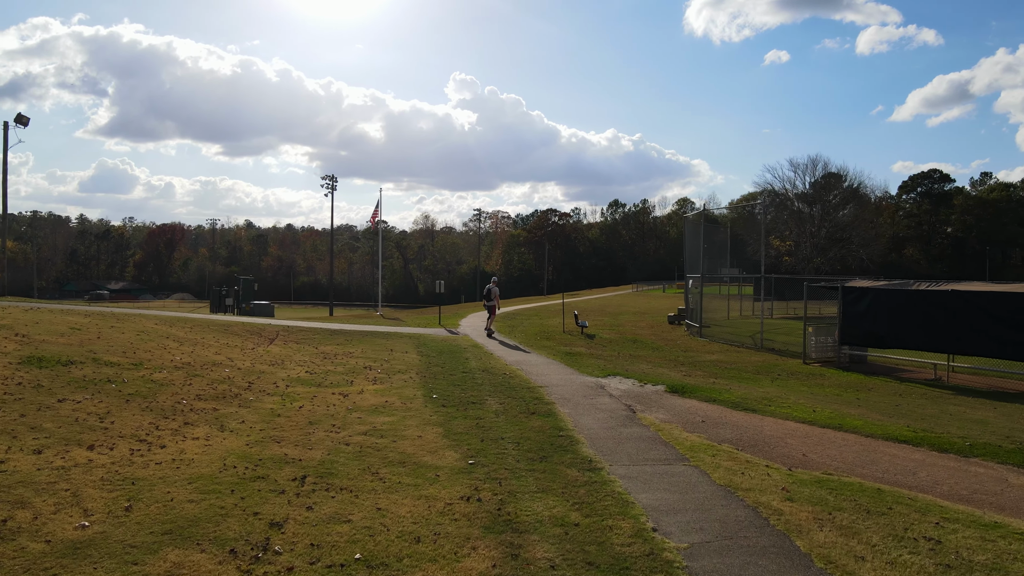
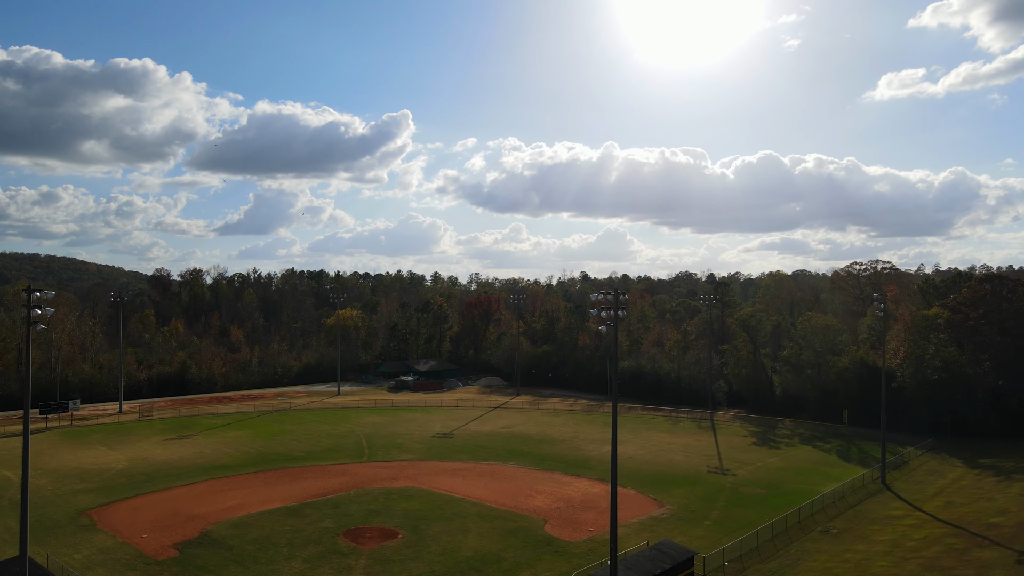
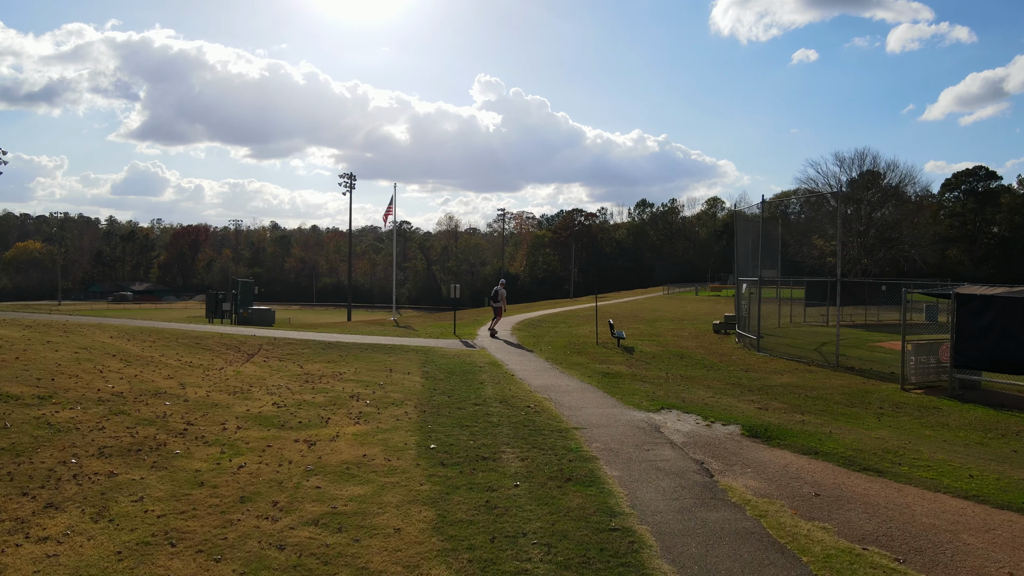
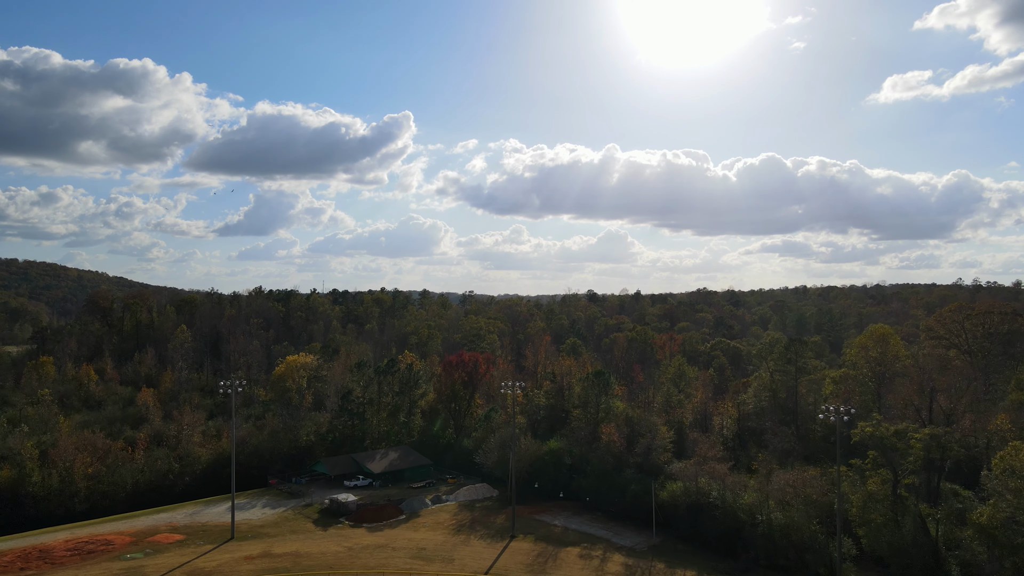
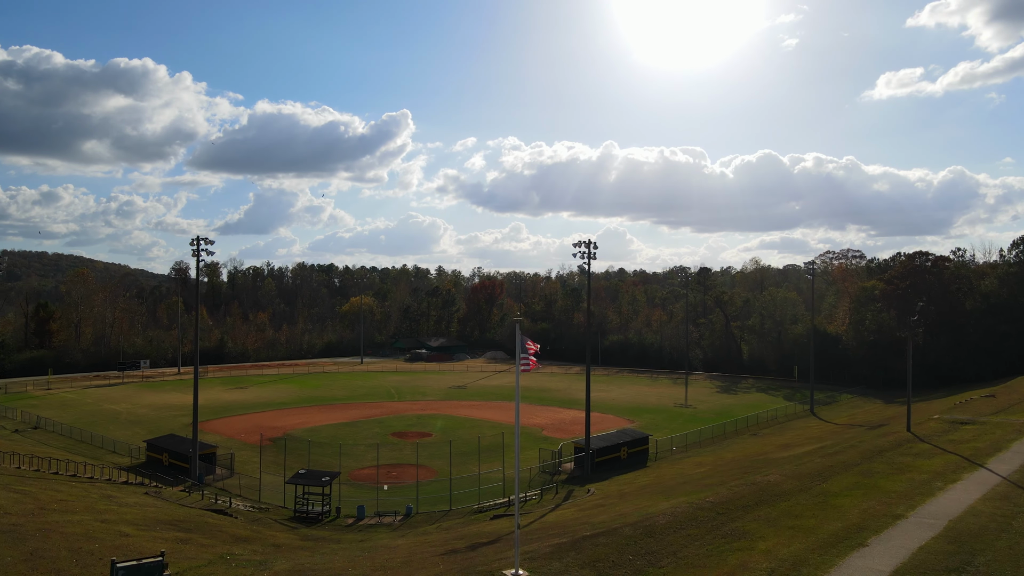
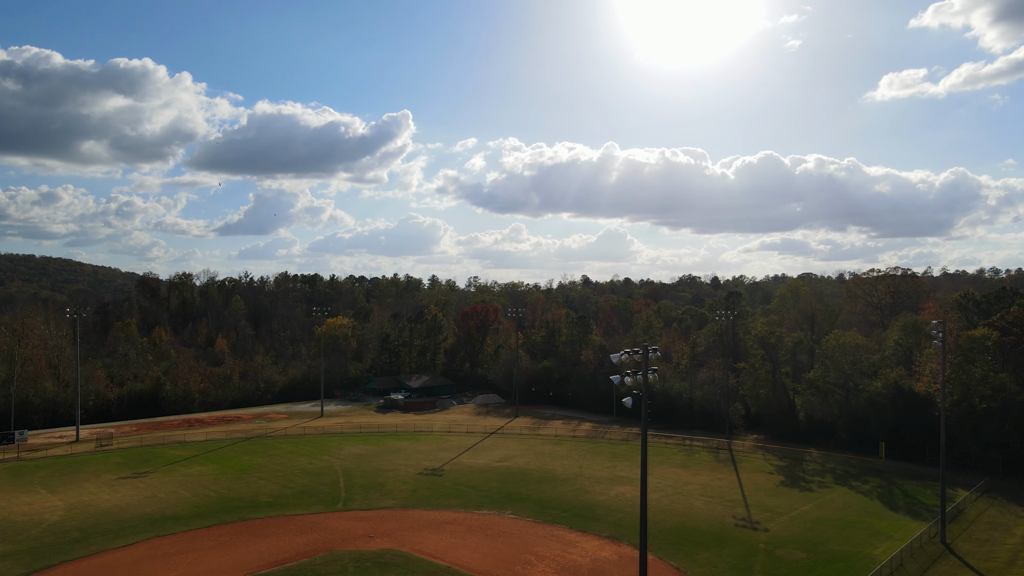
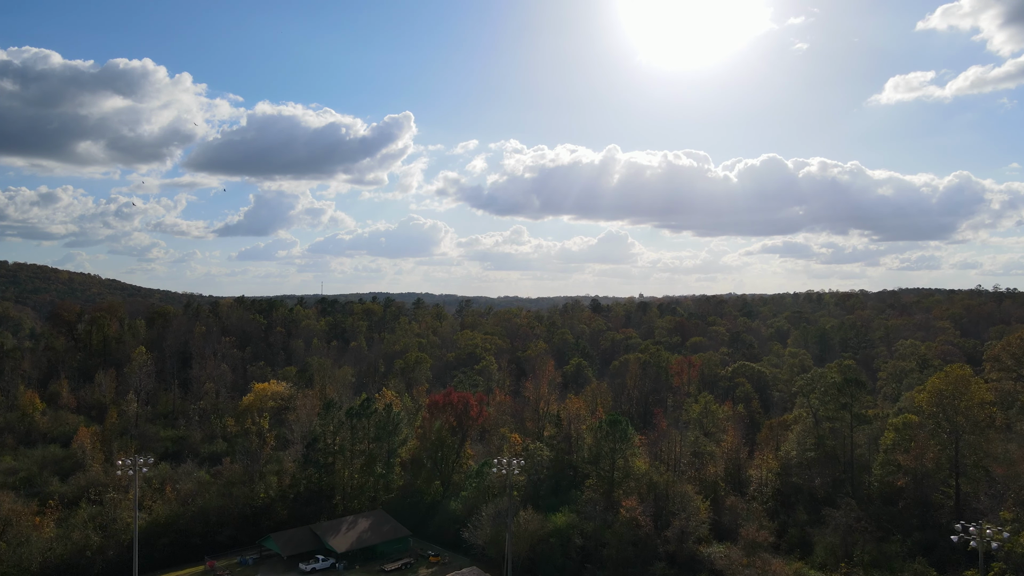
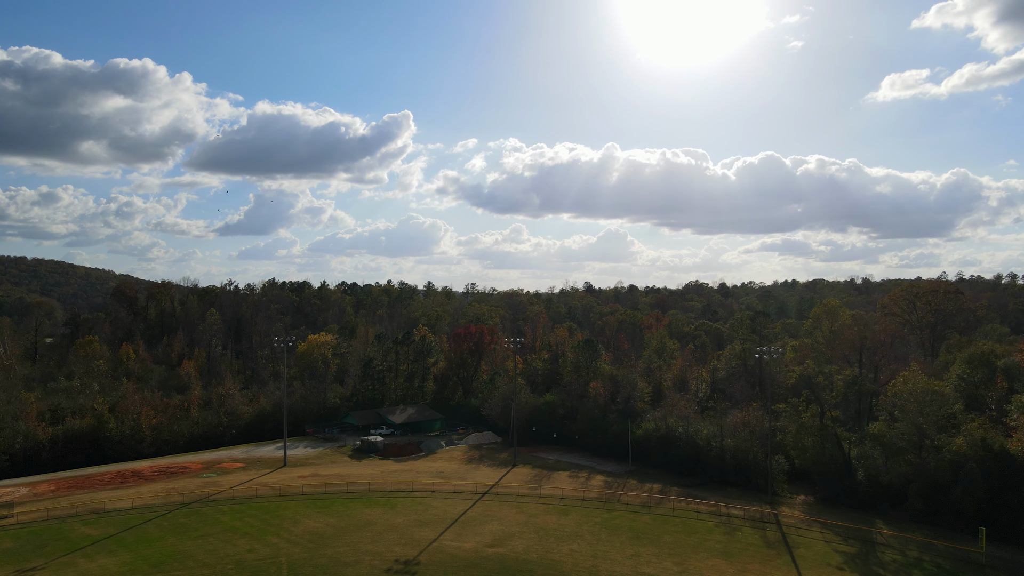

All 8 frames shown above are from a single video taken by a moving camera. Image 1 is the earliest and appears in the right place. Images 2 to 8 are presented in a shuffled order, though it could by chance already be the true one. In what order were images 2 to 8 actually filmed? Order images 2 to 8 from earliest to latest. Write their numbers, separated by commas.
3, 5, 2, 6, 8, 4, 7
